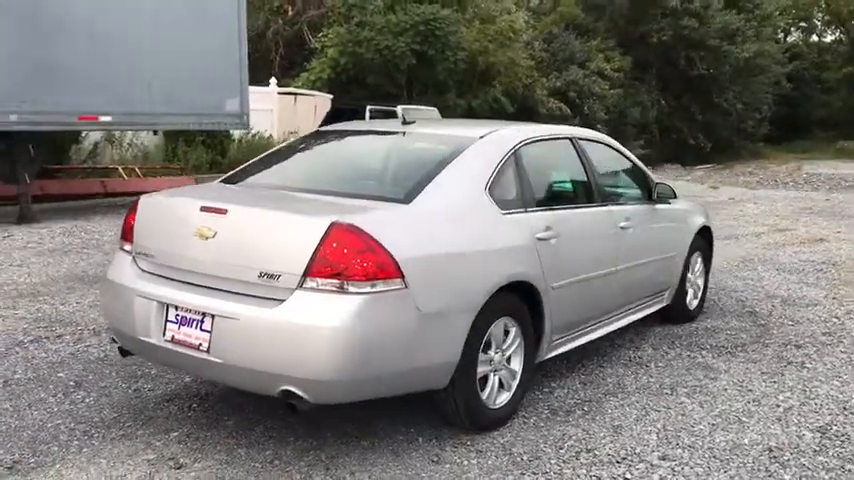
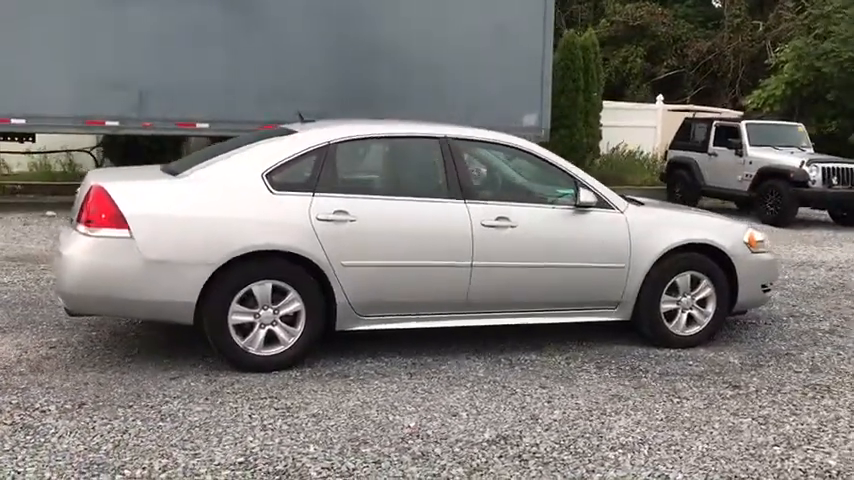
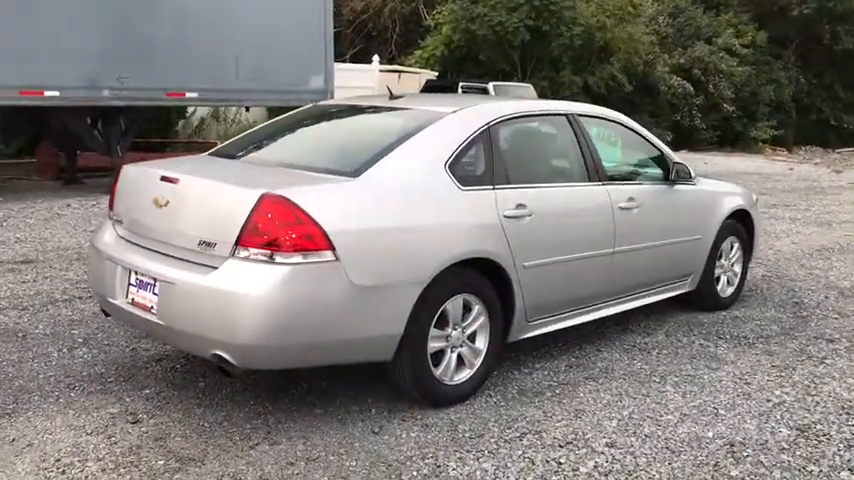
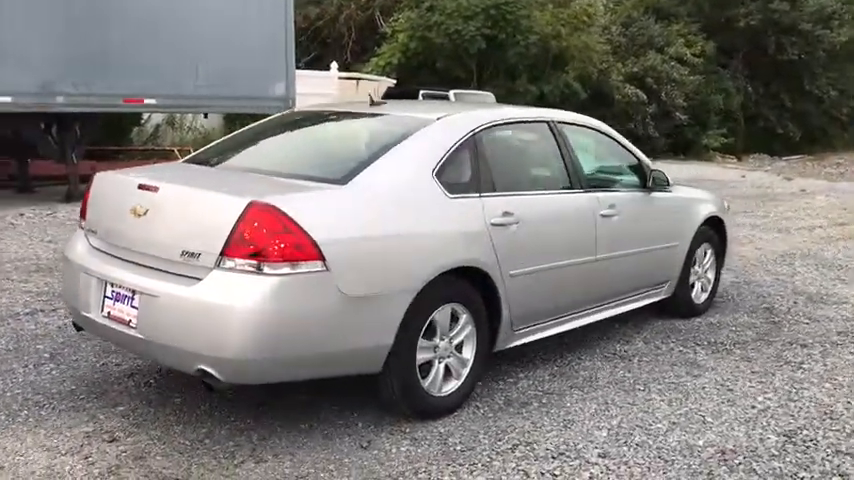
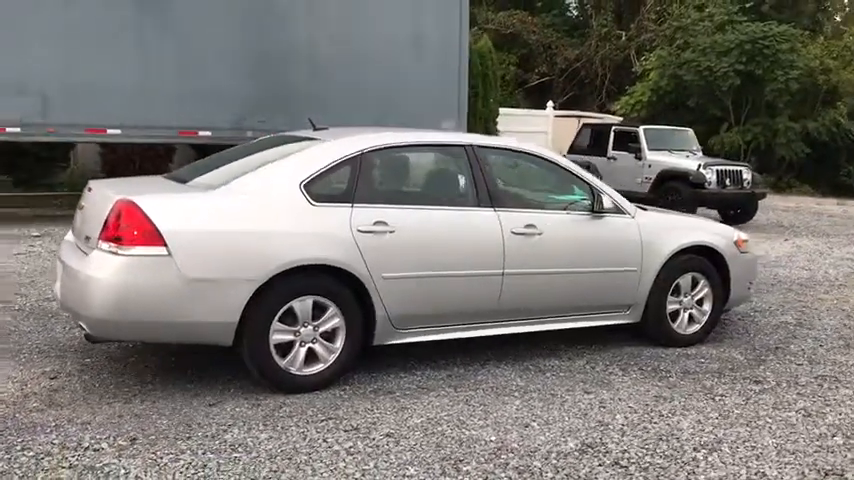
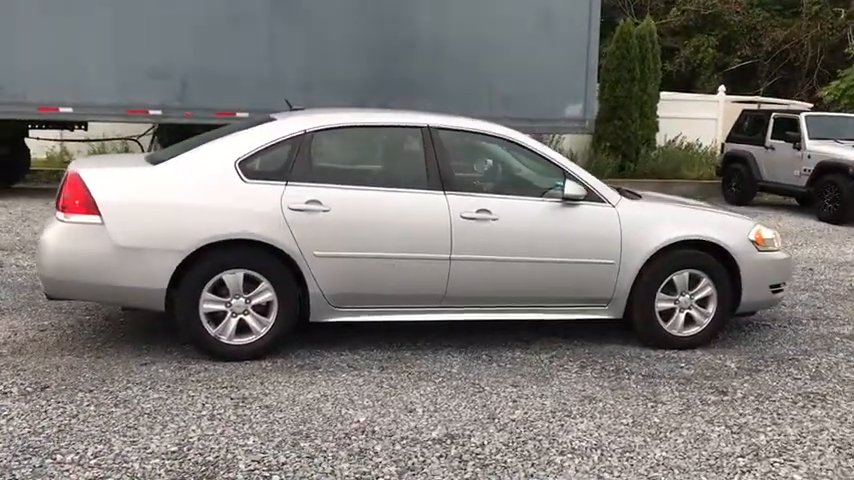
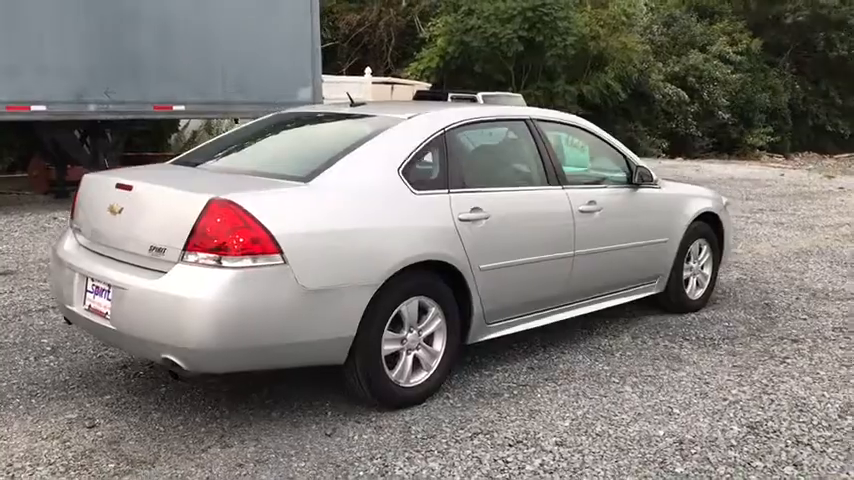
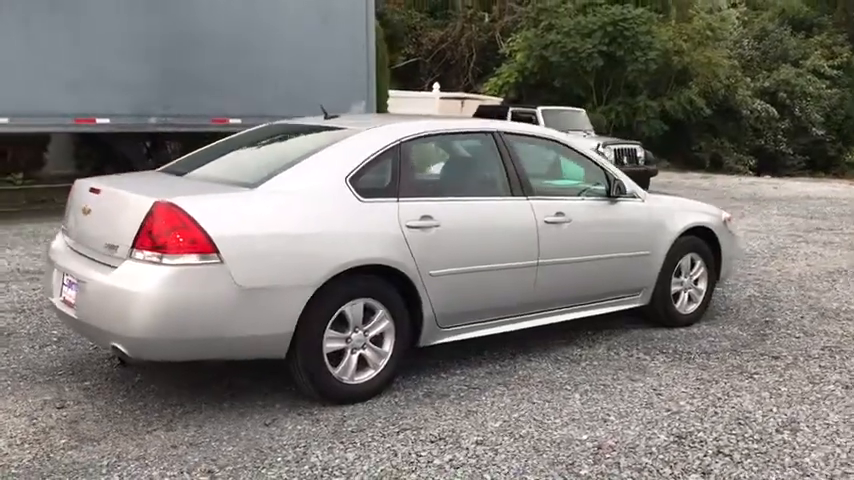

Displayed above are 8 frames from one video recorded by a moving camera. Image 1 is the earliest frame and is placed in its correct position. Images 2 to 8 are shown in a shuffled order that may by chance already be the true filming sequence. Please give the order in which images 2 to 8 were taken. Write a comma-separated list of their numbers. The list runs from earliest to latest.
4, 3, 7, 8, 5, 2, 6
